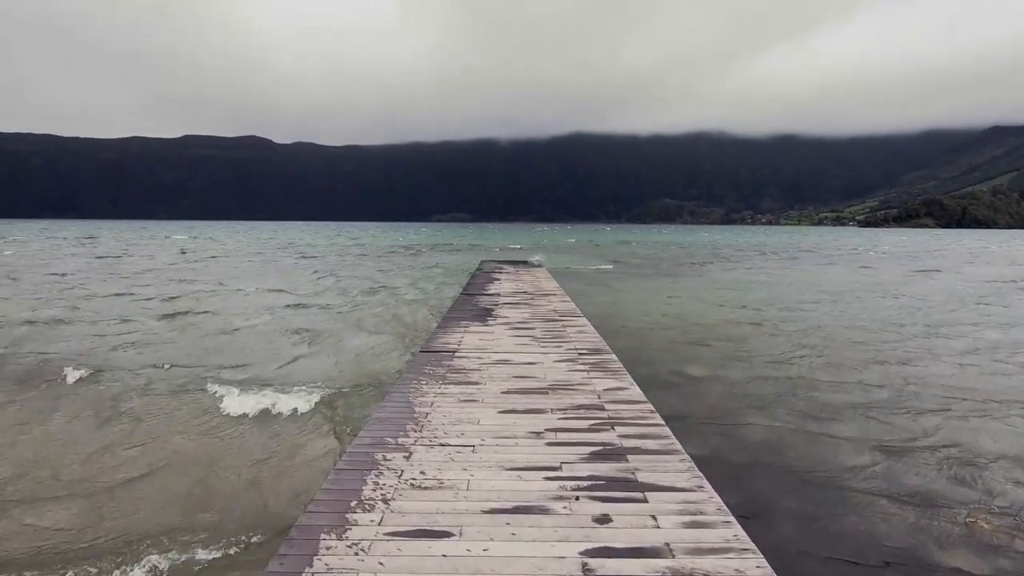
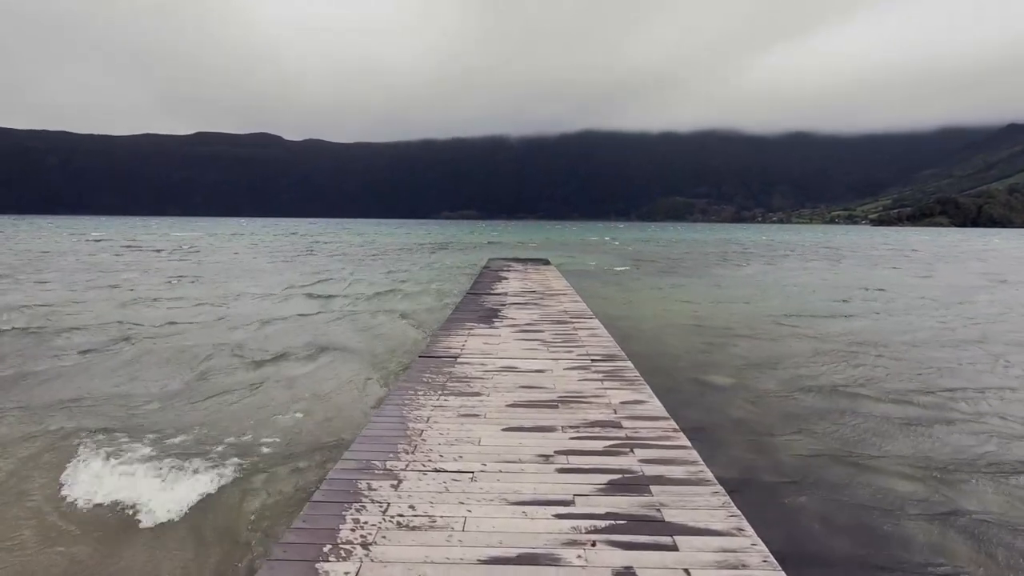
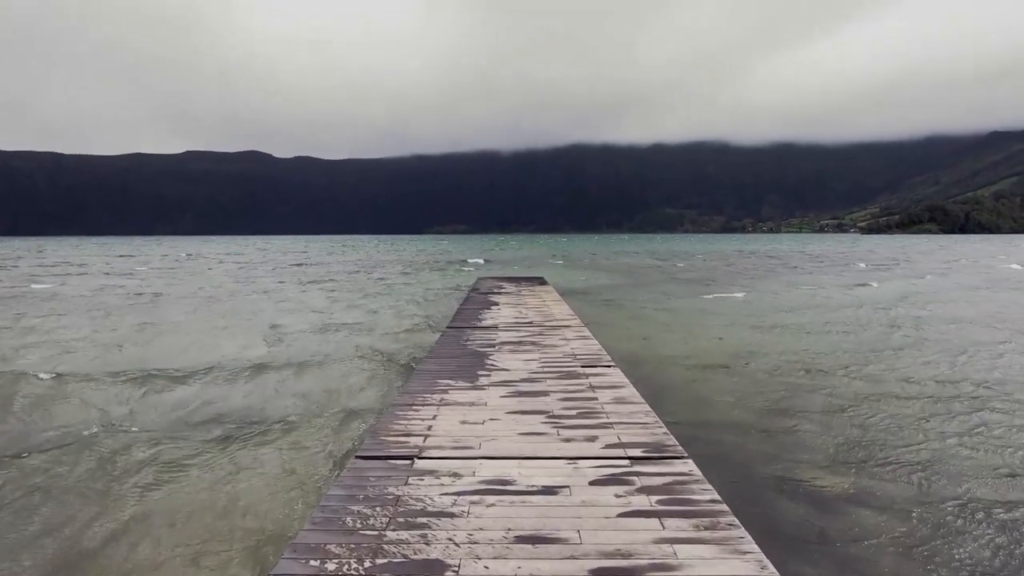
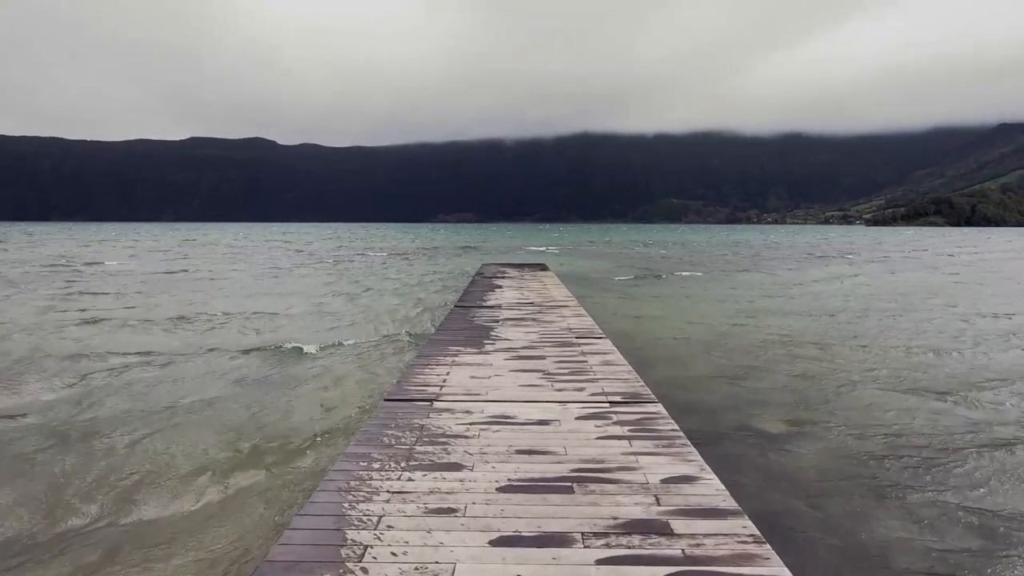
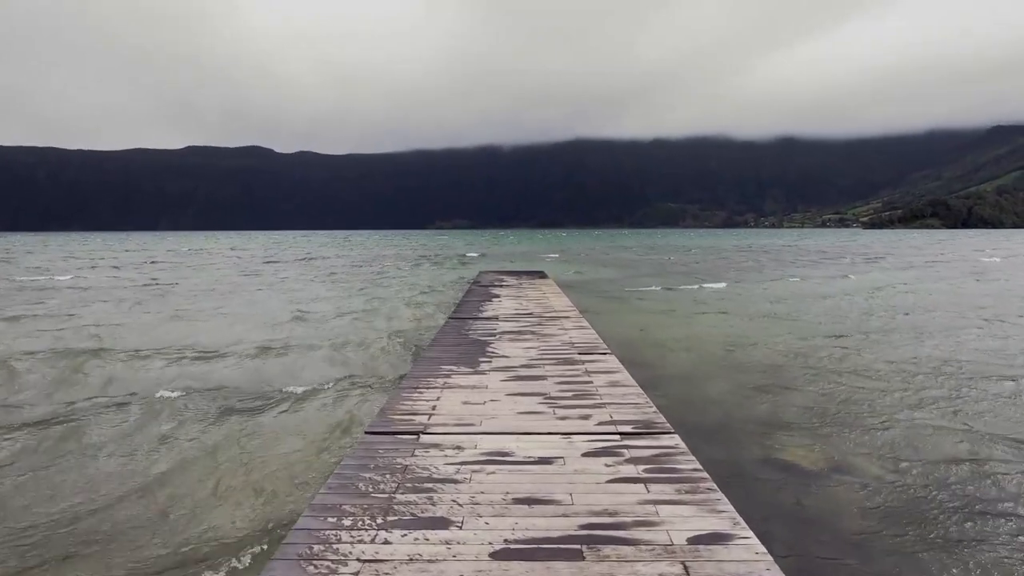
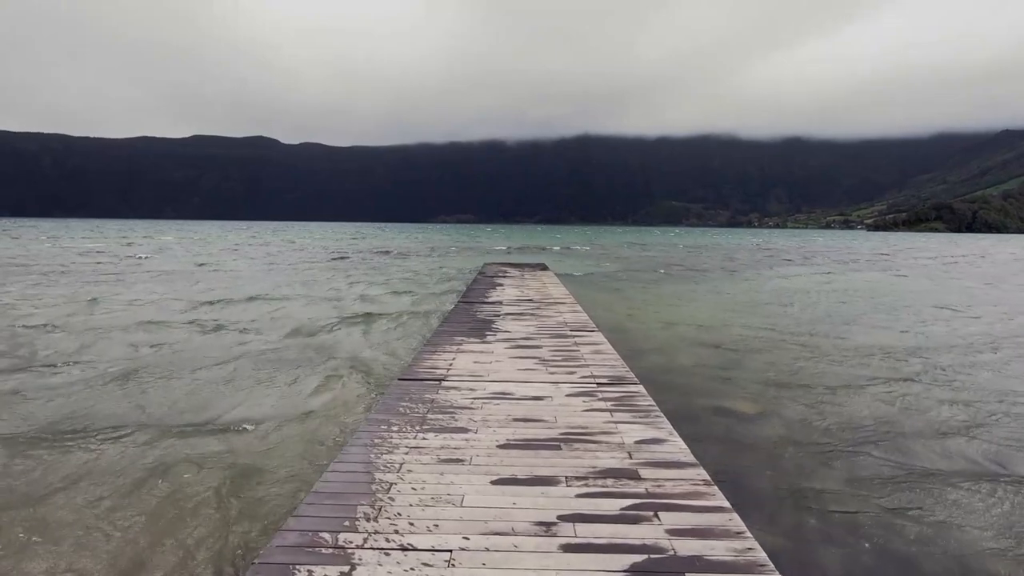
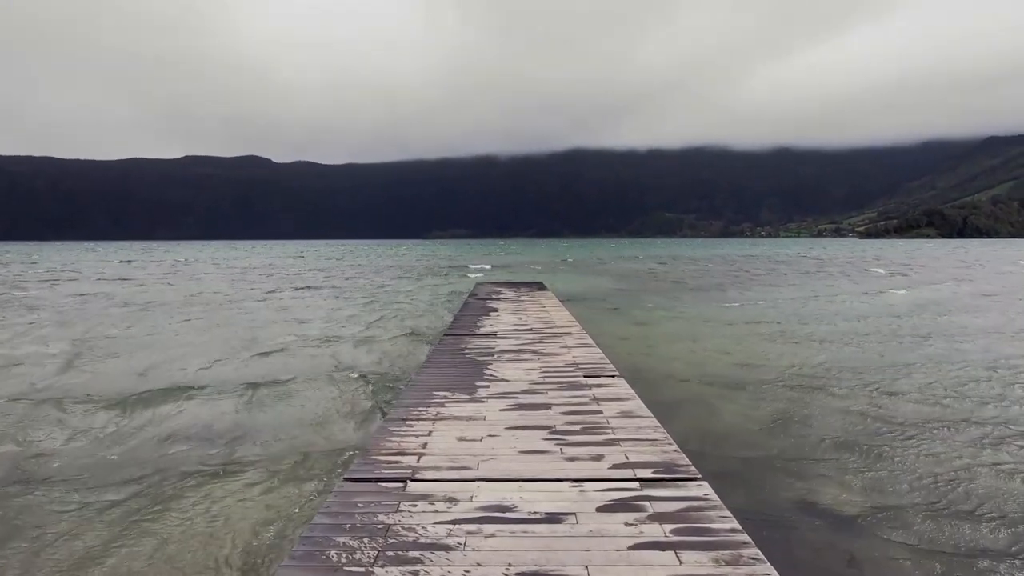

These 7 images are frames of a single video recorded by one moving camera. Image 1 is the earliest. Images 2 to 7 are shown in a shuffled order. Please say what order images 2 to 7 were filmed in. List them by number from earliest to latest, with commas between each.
2, 6, 4, 5, 3, 7
